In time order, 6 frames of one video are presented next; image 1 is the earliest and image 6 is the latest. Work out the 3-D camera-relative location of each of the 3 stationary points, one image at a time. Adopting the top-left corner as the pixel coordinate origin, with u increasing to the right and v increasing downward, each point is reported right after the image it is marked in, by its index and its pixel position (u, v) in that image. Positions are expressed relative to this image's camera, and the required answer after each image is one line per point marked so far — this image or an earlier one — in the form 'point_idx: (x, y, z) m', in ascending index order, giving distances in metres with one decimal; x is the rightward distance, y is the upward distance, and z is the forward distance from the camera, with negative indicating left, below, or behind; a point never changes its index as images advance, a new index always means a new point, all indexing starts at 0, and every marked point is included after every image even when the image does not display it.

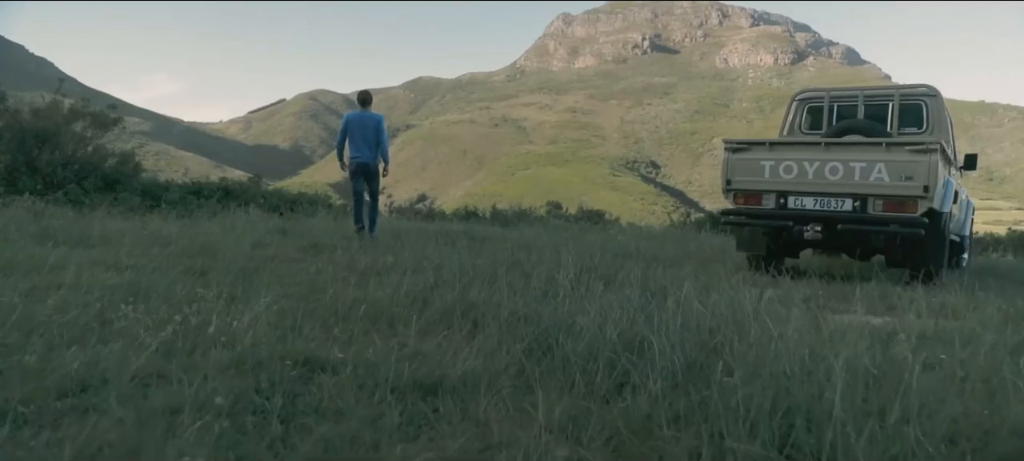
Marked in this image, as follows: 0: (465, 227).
0: (-0.8, 0.0, +12.3) m
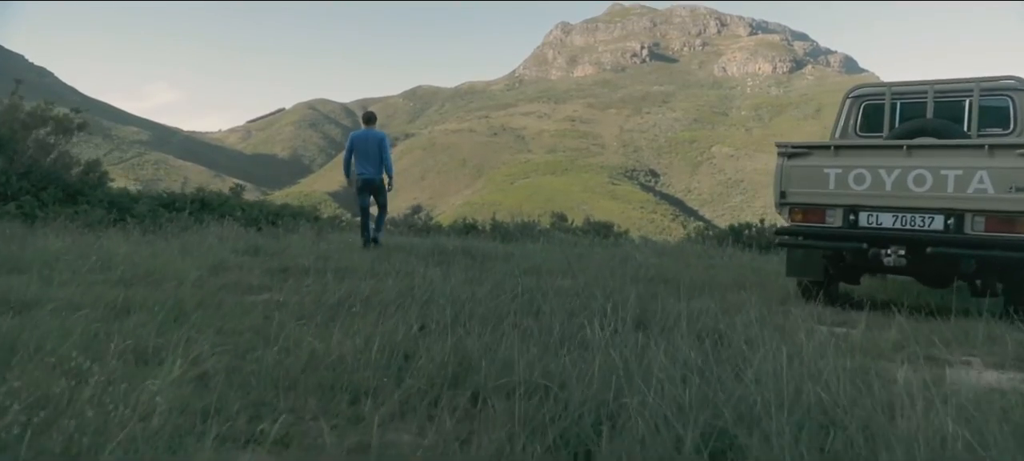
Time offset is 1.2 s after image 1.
0: (-0.7, -0.2, +11.1) m
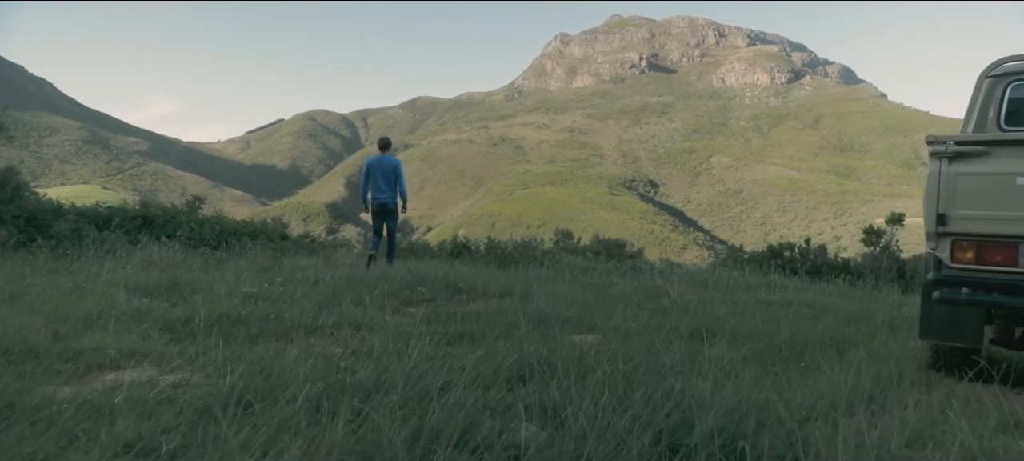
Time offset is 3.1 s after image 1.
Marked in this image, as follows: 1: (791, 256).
0: (-0.8, -0.4, +9.0) m
1: (+3.8, -0.3, +11.1) m
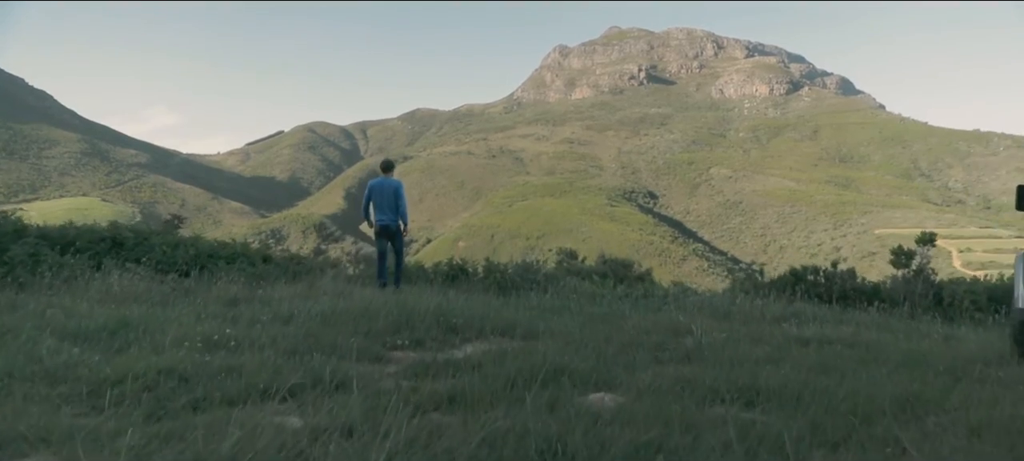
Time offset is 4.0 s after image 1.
0: (-0.8, -0.7, +8.1) m
1: (+3.8, -0.6, +10.2) m
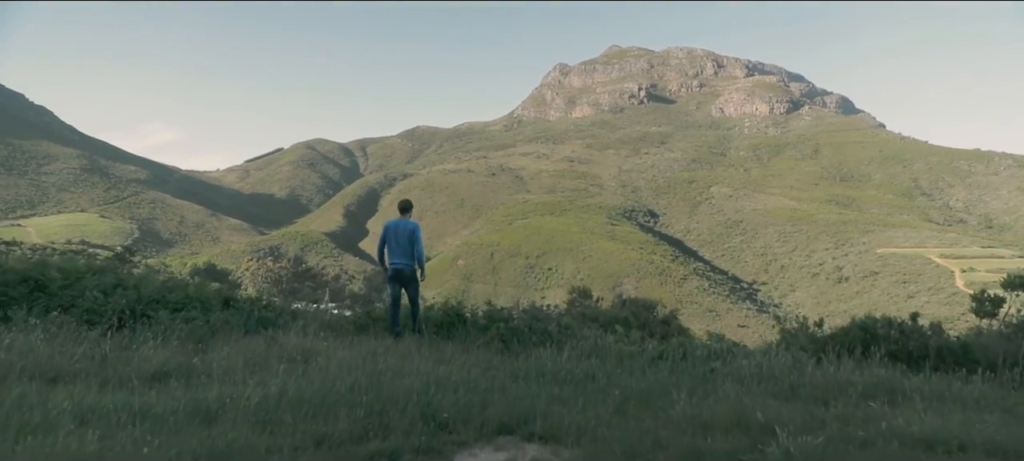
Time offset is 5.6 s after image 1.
0: (-0.7, -1.1, +6.2) m
1: (+3.9, -1.1, +8.4) m
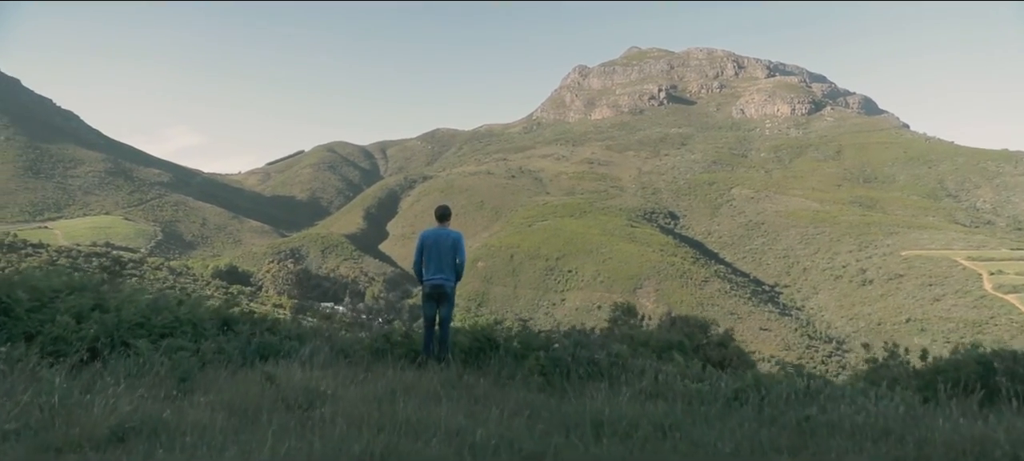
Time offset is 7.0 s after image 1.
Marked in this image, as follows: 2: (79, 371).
0: (-0.3, -1.2, +4.9) m
1: (+4.3, -1.2, +6.9) m
2: (-3.3, -1.0, +6.1) m
